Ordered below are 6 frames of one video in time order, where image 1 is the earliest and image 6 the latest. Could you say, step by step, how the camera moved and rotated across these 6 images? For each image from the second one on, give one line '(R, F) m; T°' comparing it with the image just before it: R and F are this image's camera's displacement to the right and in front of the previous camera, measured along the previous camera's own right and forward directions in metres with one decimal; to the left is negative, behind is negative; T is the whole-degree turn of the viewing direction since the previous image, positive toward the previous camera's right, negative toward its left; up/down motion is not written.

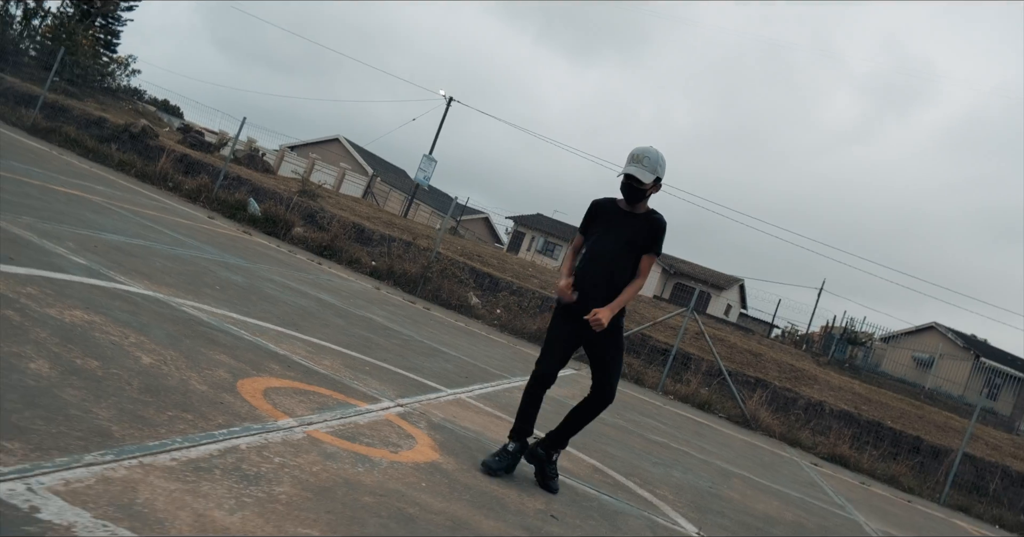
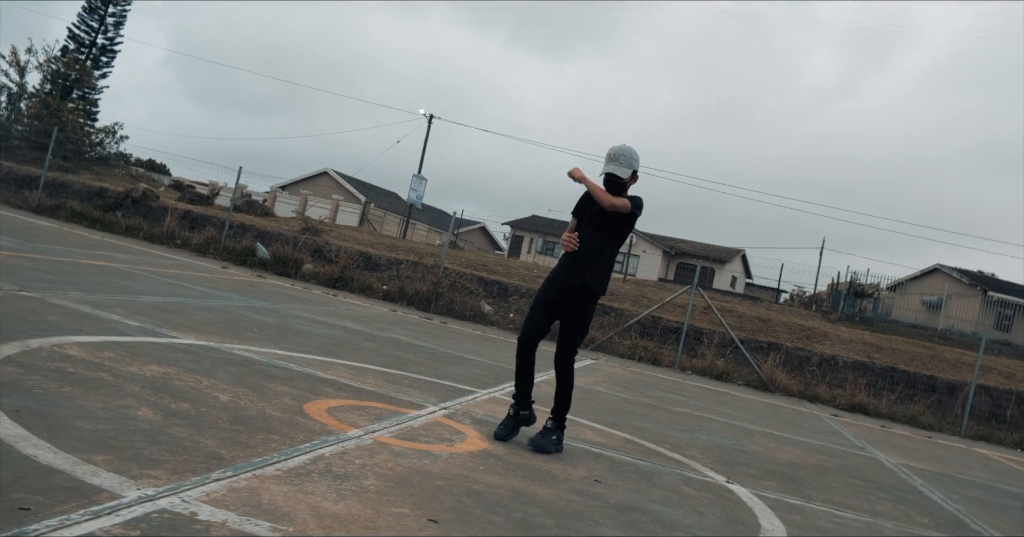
(-0.1, -0.5) m; 0°
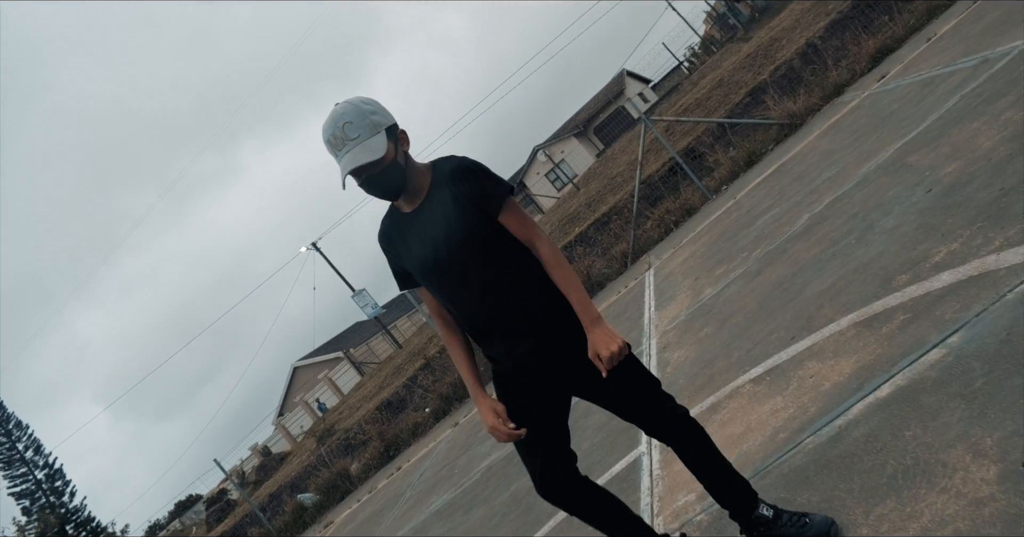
(0.0, +2.1) m; +1°
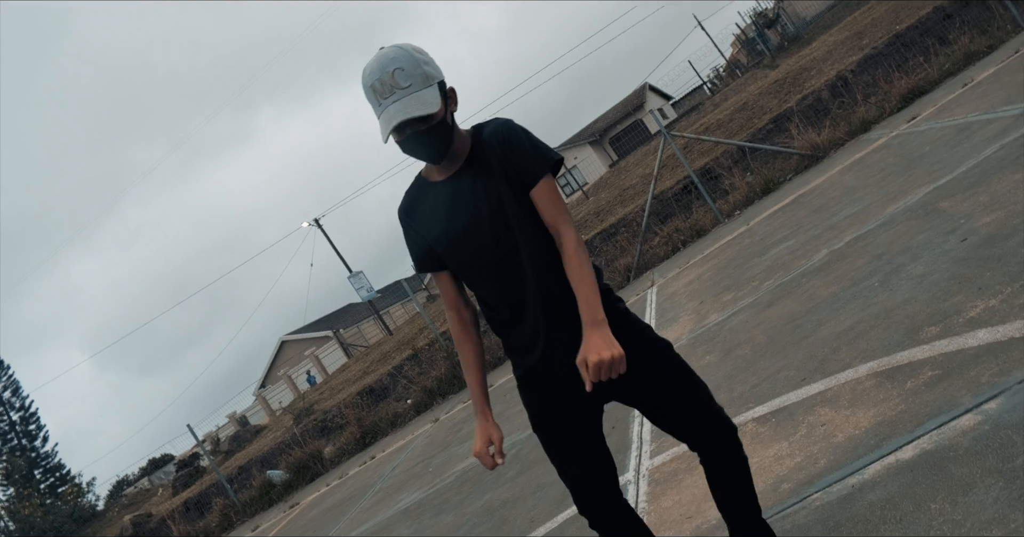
(0.0, +0.2) m; 0°
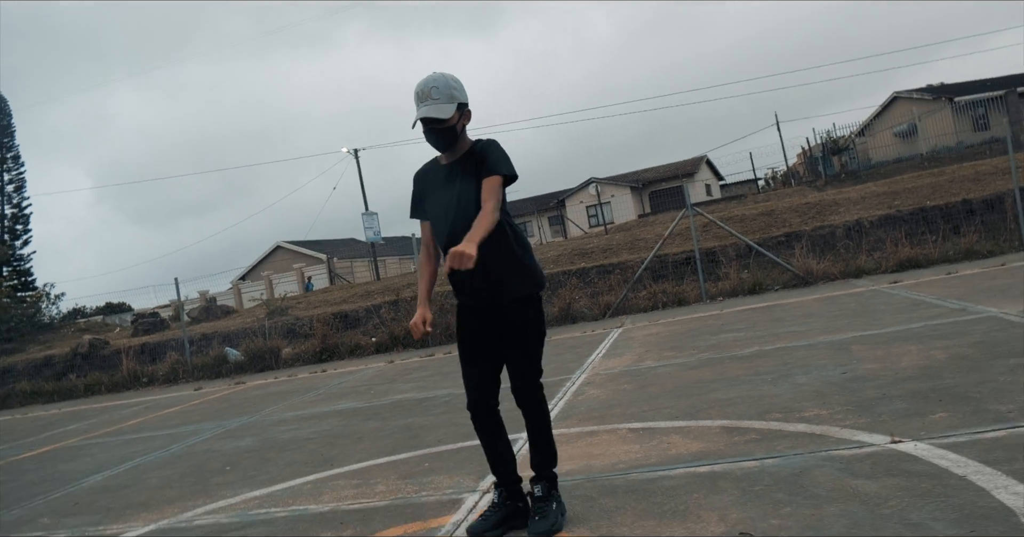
(+0.1, -1.0) m; 0°
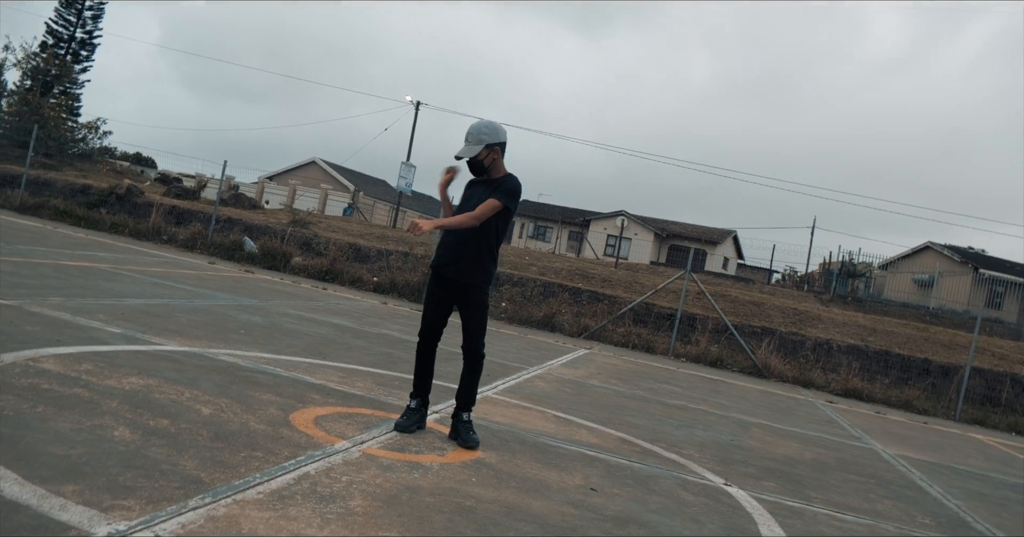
(0.0, -1.2) m; 0°
